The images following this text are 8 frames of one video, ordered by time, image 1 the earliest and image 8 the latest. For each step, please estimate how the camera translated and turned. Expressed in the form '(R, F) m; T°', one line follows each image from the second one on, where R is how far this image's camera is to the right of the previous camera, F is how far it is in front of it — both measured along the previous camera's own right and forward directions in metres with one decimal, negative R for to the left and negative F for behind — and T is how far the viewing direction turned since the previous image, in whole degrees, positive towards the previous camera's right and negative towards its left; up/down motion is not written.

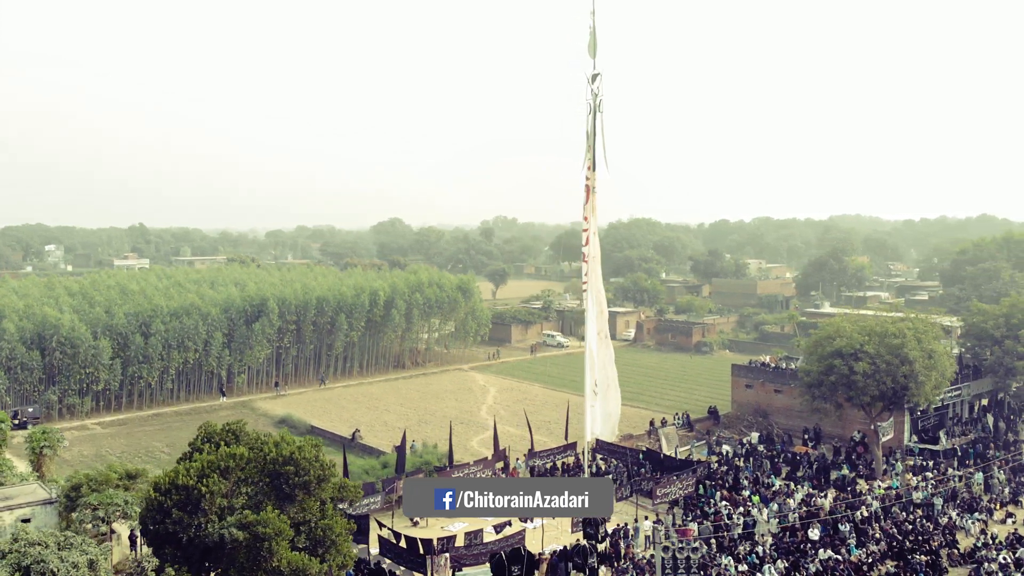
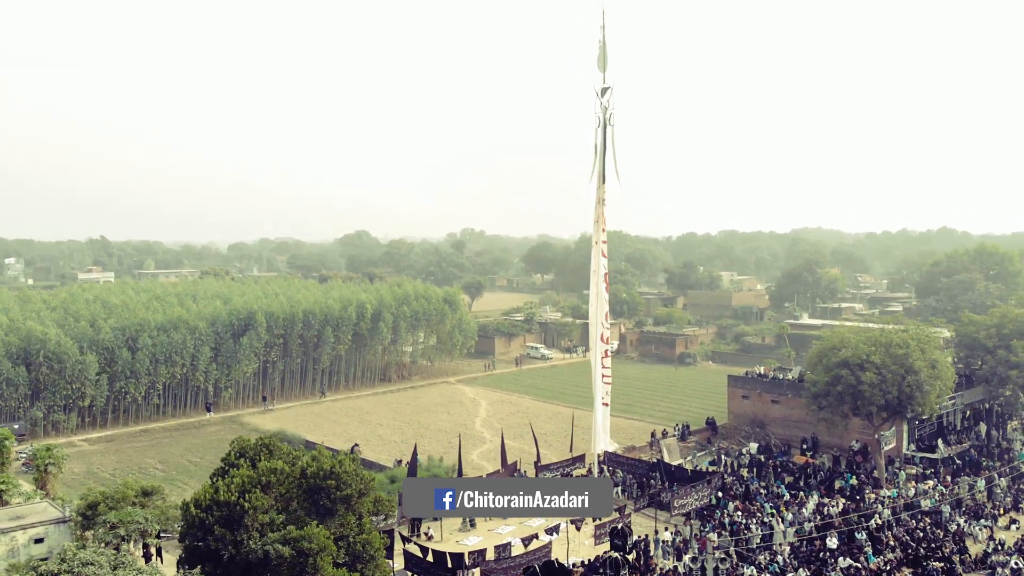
(-0.8, 0.0) m; +2°
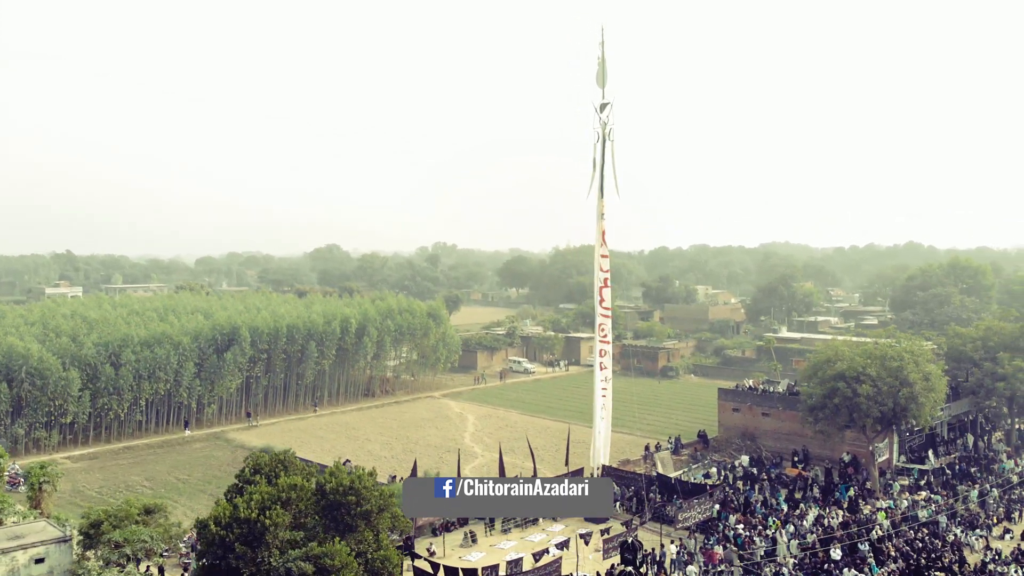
(-0.5, 0.0) m; +2°
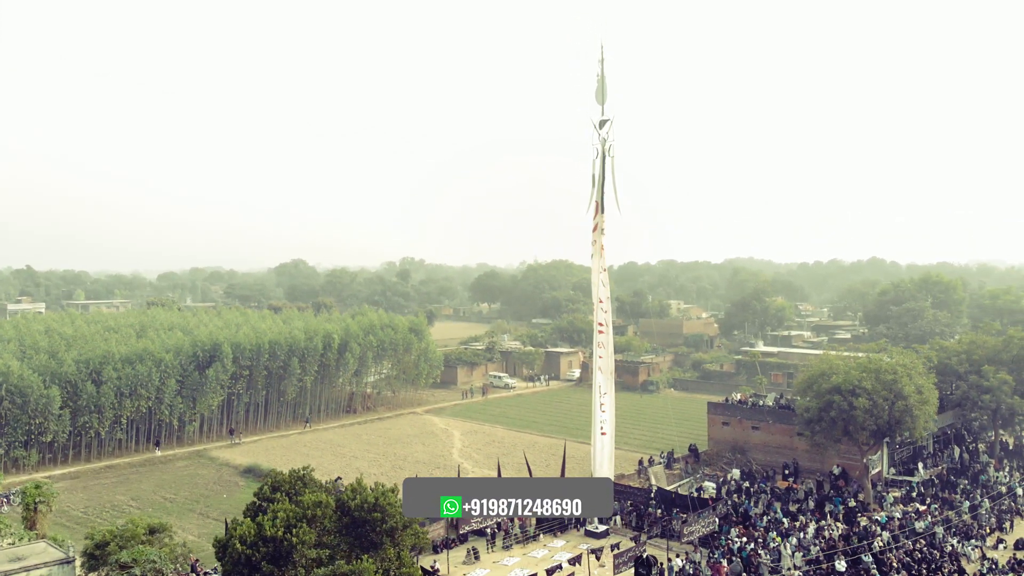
(-0.6, 0.0) m; +2°
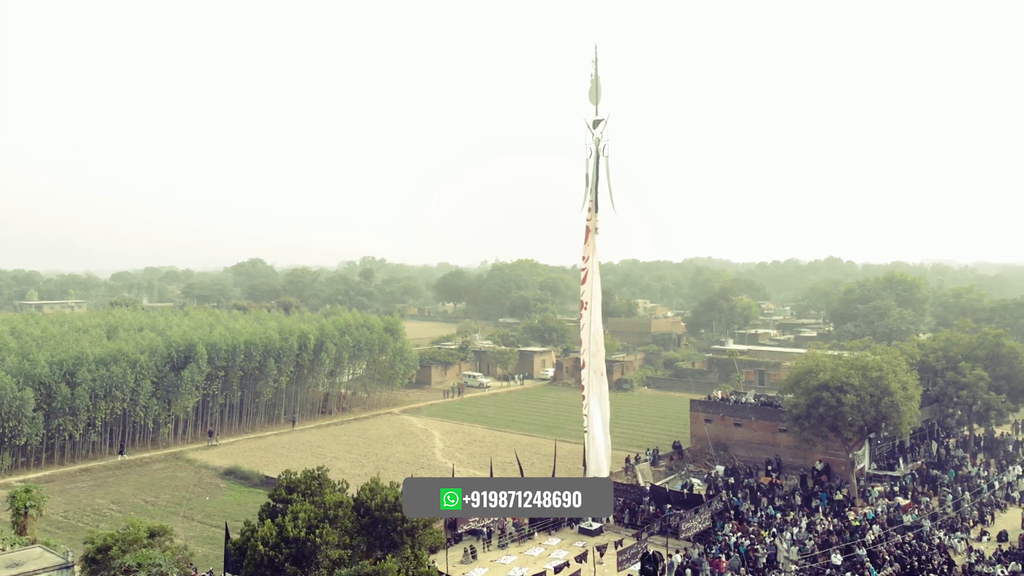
(-0.6, 0.0) m; +2°
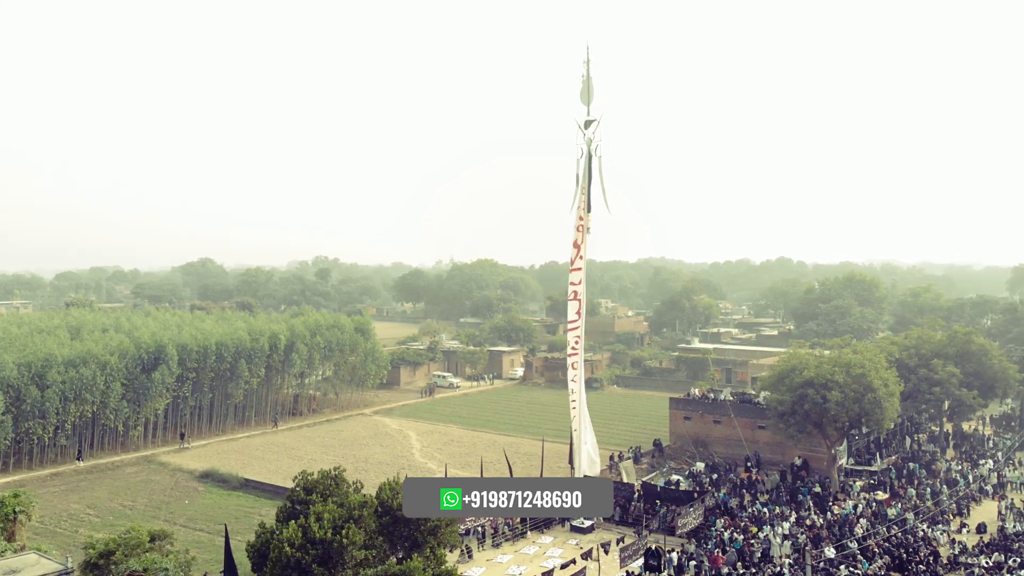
(-0.7, -0.1) m; +3°
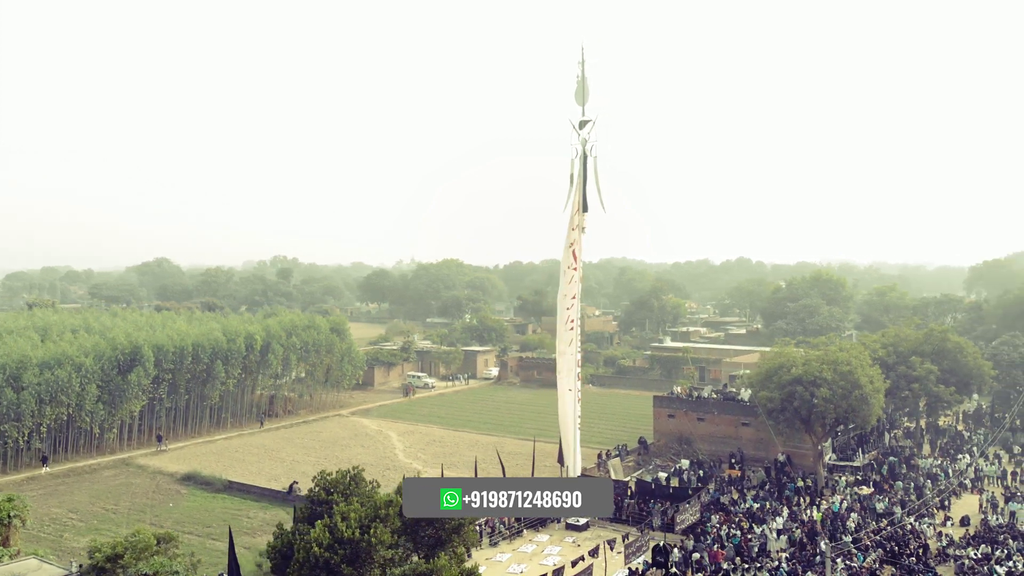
(-0.6, -0.1) m; +2°
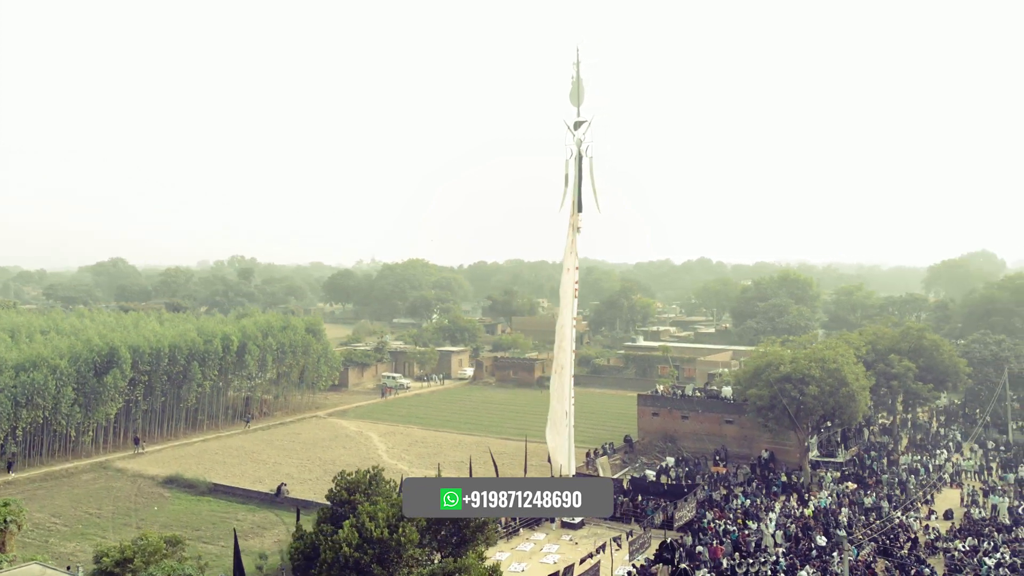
(-0.7, -0.1) m; +2°
